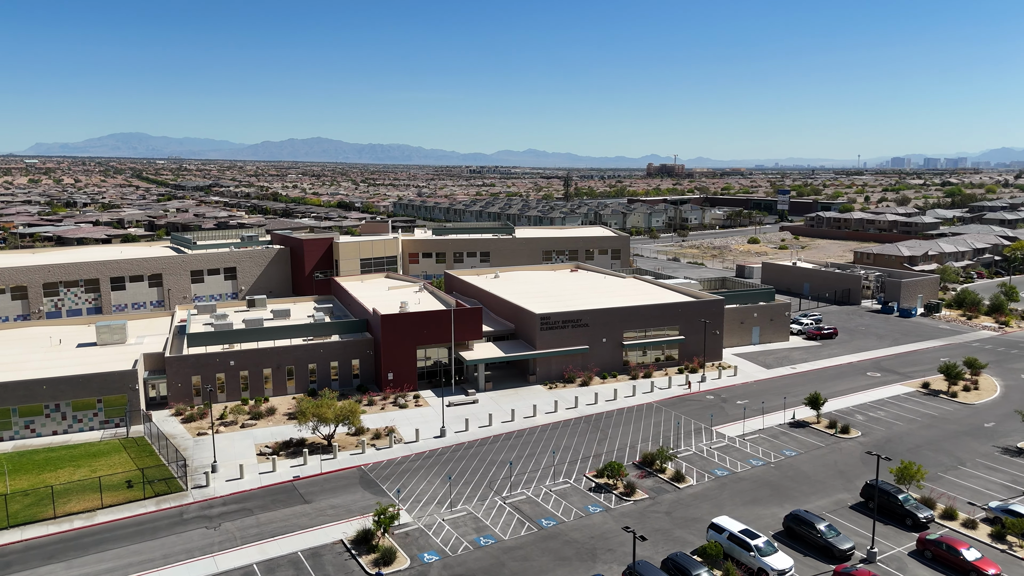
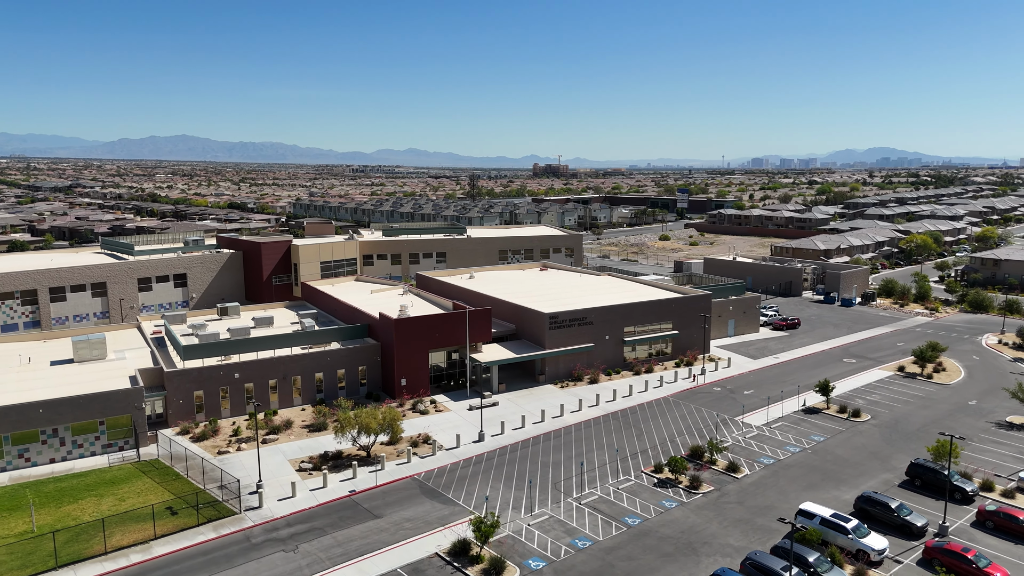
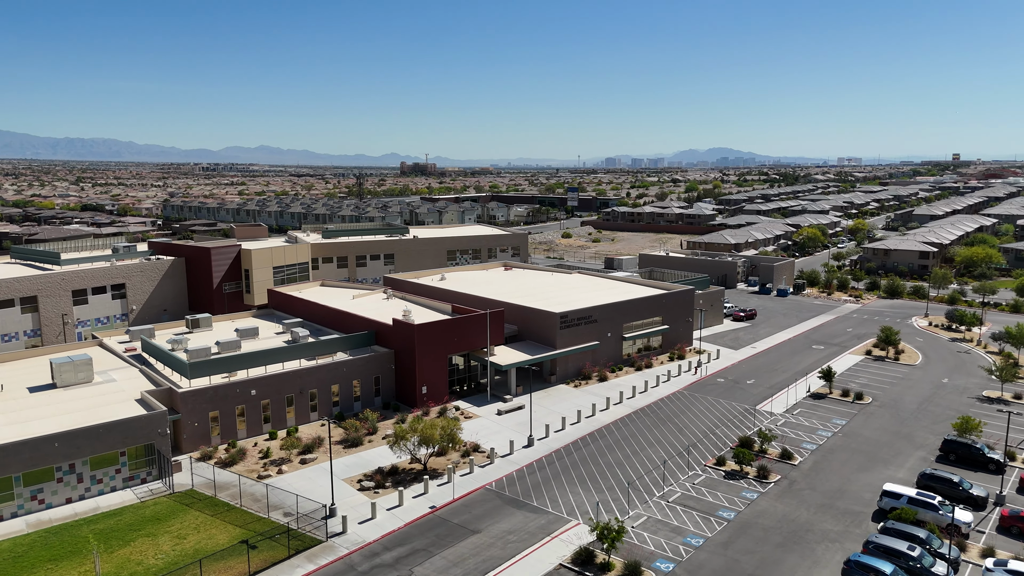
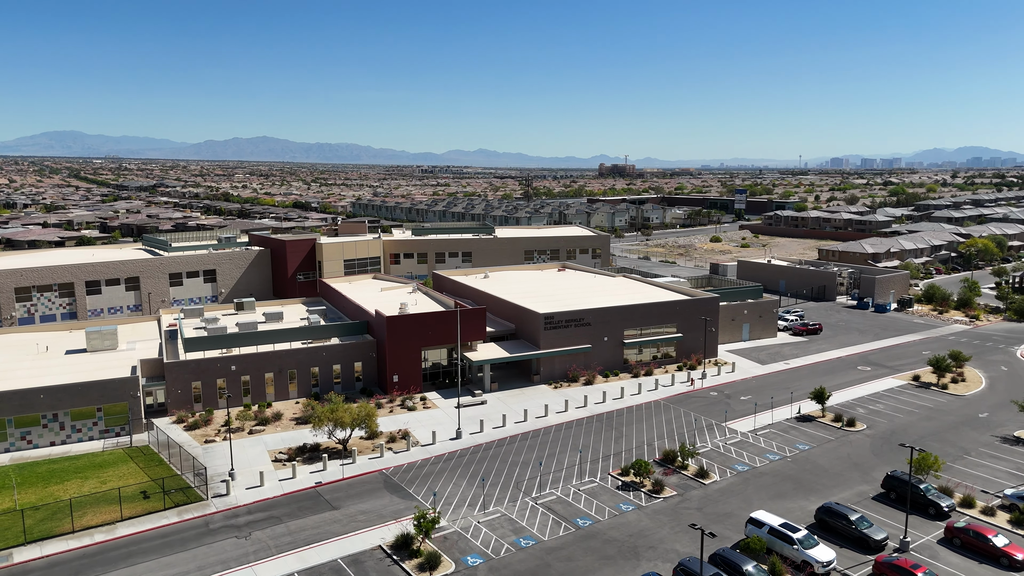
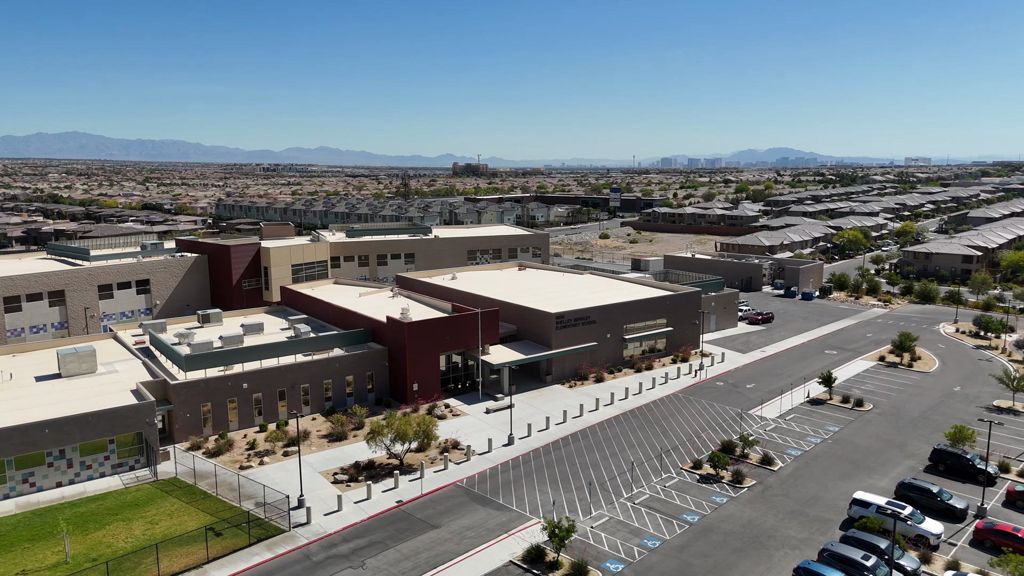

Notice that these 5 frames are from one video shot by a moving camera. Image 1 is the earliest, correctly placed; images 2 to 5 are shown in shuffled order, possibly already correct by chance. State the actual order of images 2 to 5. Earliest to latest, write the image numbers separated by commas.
4, 2, 5, 3
